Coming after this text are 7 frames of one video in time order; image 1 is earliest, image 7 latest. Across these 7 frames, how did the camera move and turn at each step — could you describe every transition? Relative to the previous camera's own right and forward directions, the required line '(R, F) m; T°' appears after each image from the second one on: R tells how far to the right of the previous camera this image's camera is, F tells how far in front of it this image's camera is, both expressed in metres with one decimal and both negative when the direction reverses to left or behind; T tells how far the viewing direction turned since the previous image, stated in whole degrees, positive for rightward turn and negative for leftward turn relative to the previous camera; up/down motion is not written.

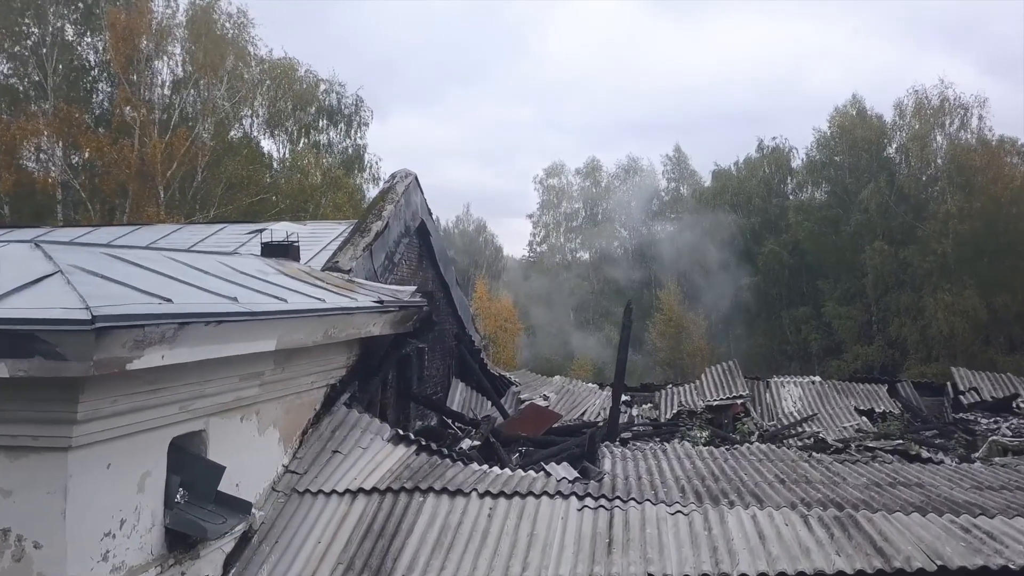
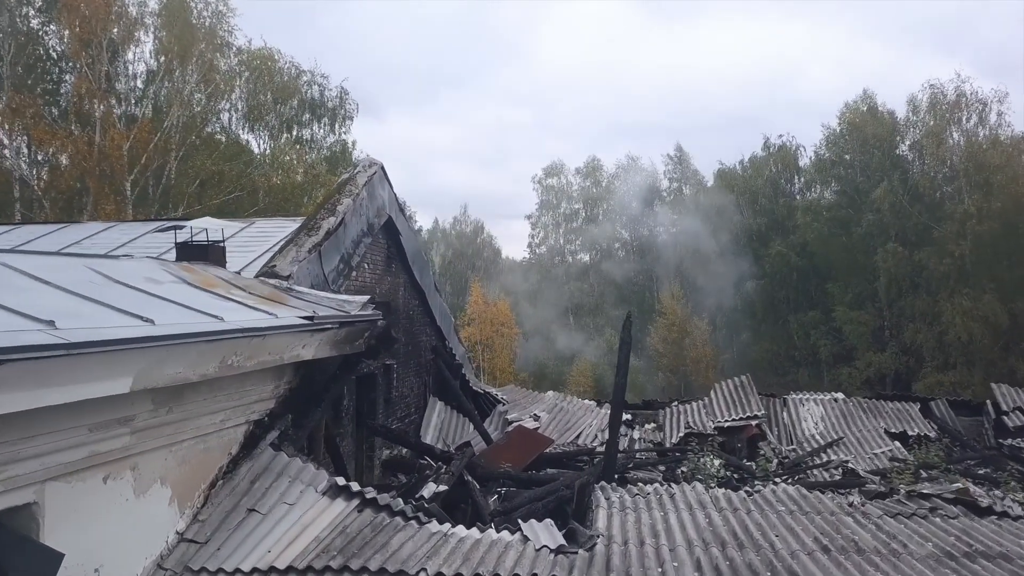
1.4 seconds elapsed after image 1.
(+0.1, +1.0) m; 0°
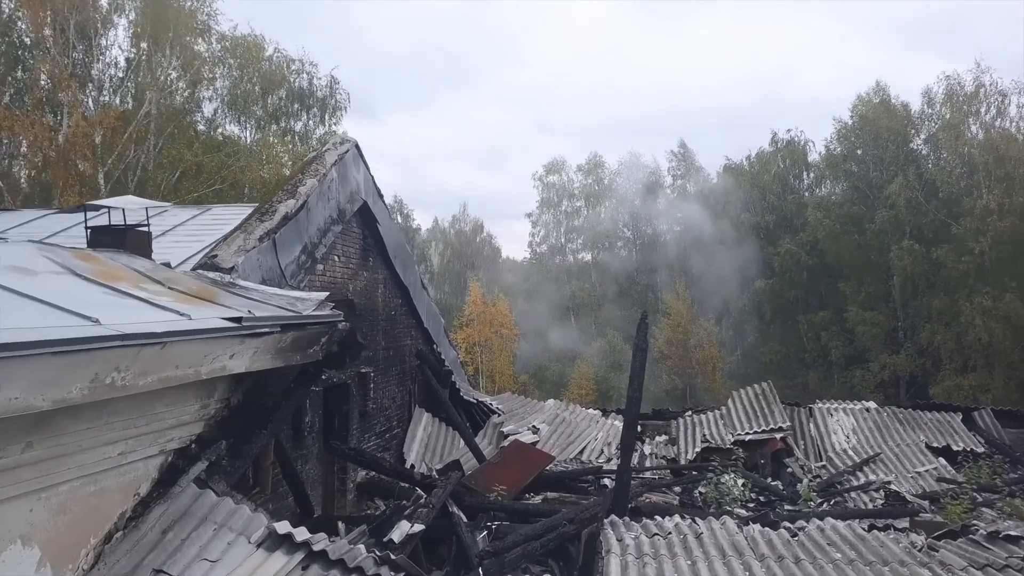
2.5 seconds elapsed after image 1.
(0.0, +0.8) m; 0°
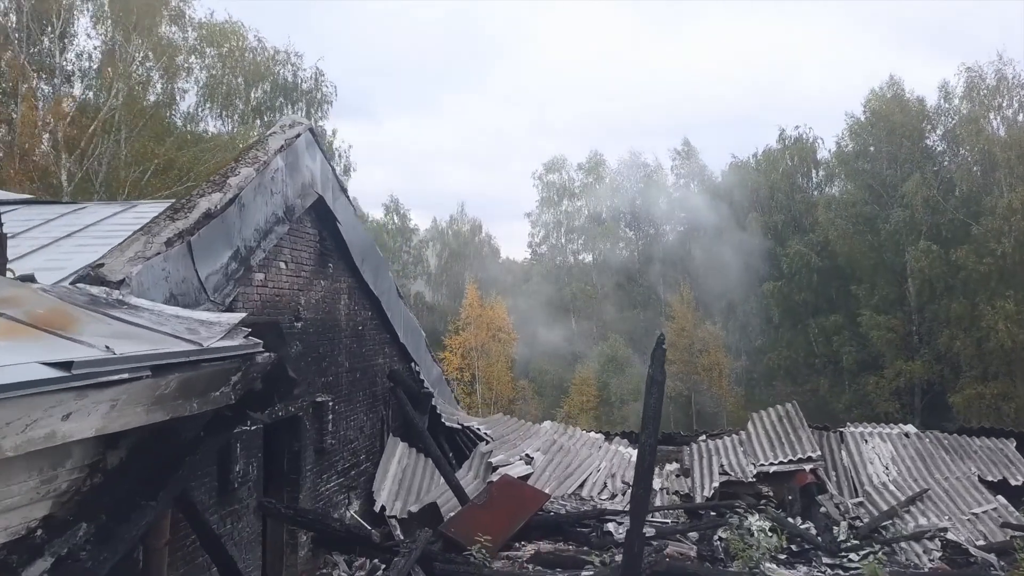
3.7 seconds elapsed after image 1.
(+0.1, +0.9) m; 0°
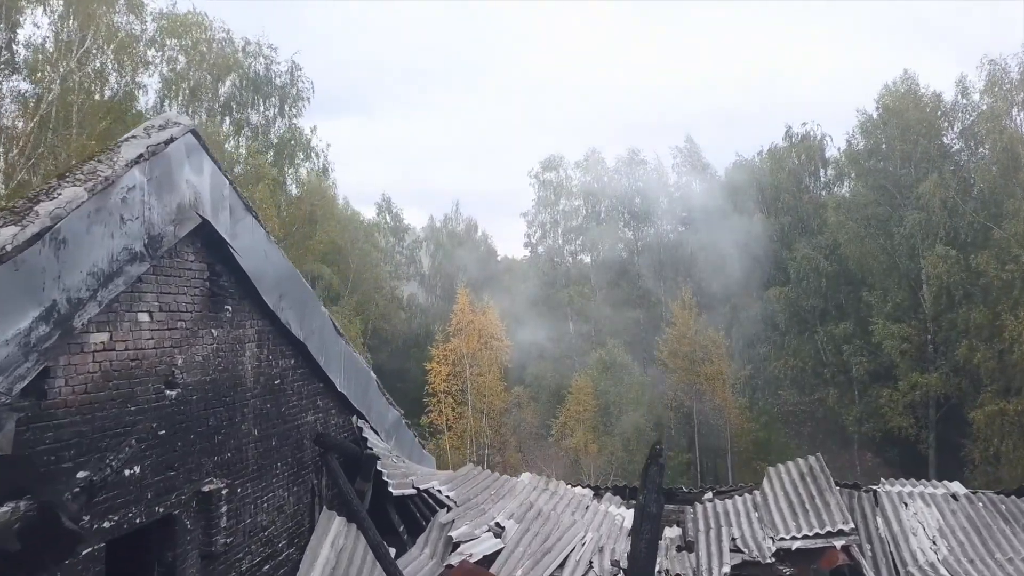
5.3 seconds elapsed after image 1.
(+0.2, +1.1) m; 0°
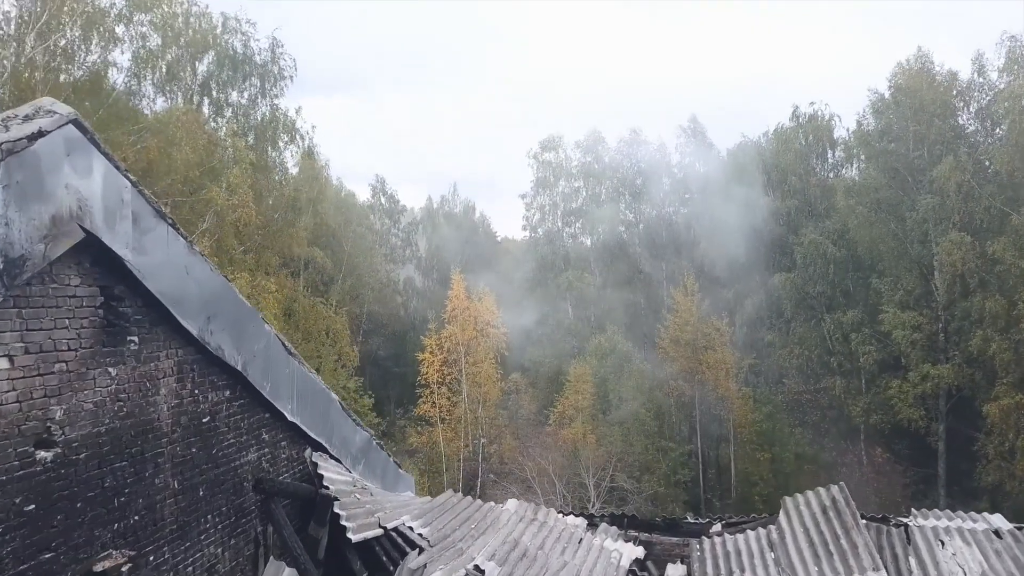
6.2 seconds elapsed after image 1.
(+0.1, +0.7) m; 0°
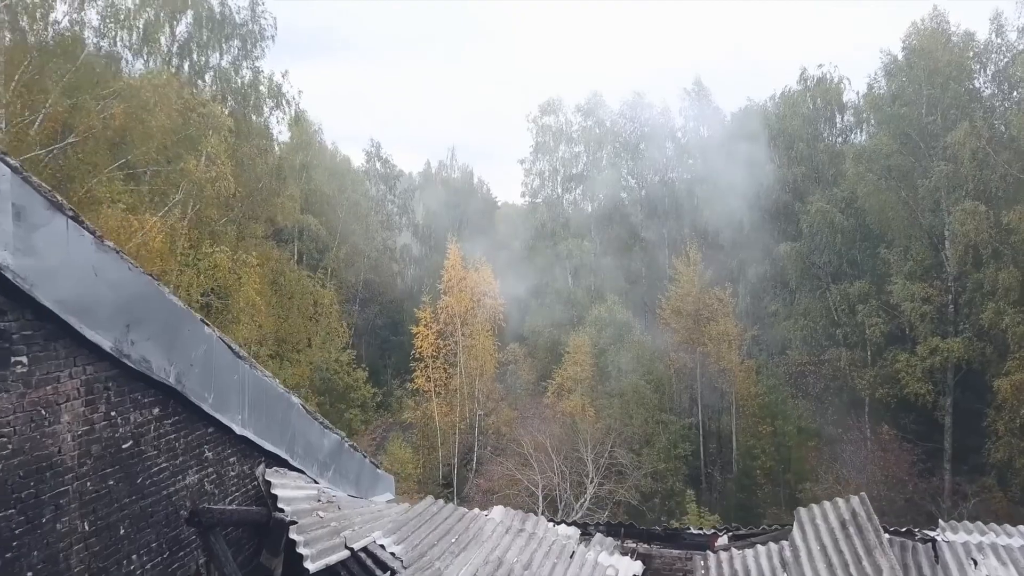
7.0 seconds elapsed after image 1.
(+0.1, +0.5) m; 0°
